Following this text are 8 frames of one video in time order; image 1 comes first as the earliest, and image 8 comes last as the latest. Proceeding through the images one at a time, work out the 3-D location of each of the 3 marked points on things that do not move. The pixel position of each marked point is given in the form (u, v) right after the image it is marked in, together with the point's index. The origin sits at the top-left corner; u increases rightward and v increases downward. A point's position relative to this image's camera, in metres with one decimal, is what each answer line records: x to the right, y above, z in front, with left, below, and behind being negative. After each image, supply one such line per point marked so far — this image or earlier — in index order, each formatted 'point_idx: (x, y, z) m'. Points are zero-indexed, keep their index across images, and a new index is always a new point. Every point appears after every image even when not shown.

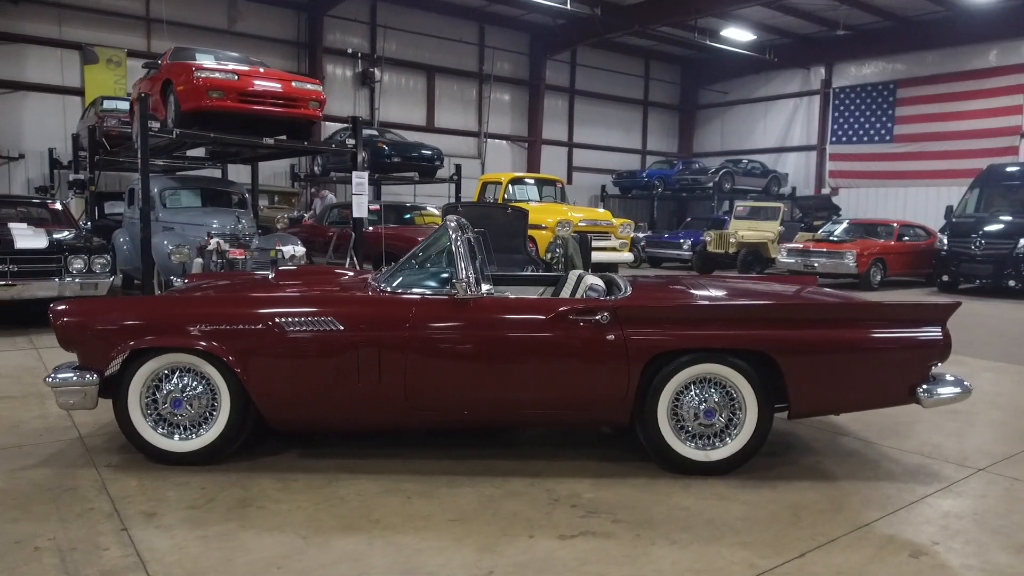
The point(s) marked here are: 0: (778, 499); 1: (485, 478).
0: (+1.2, -0.9, +3.3) m
1: (-0.1, -0.9, +3.5) m
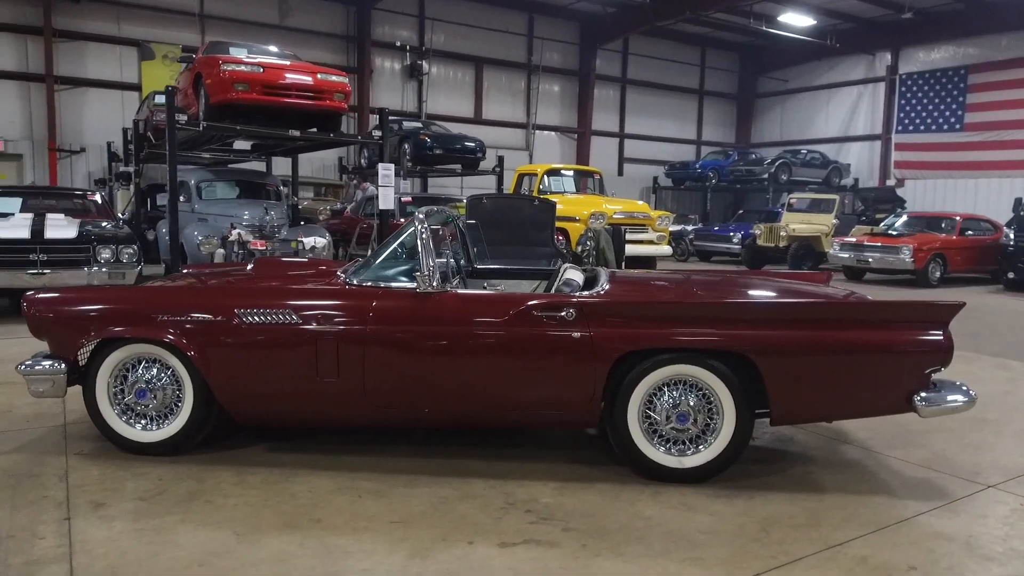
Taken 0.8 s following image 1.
0: (+1.0, -0.9, +3.1) m
1: (-0.3, -0.9, +3.4) m
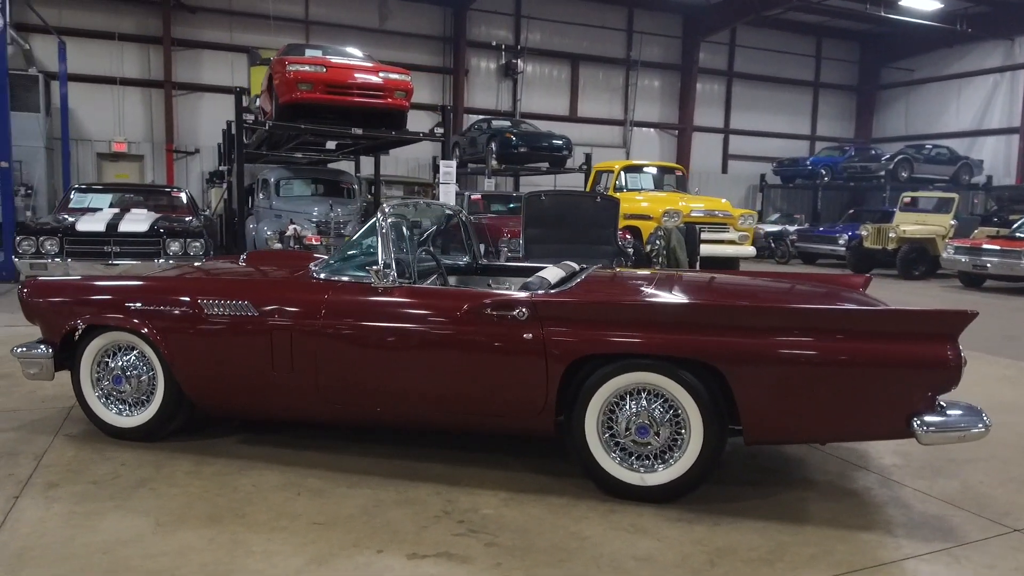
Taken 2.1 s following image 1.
0: (+0.7, -0.9, +2.8) m
1: (-0.5, -0.8, +3.3) m
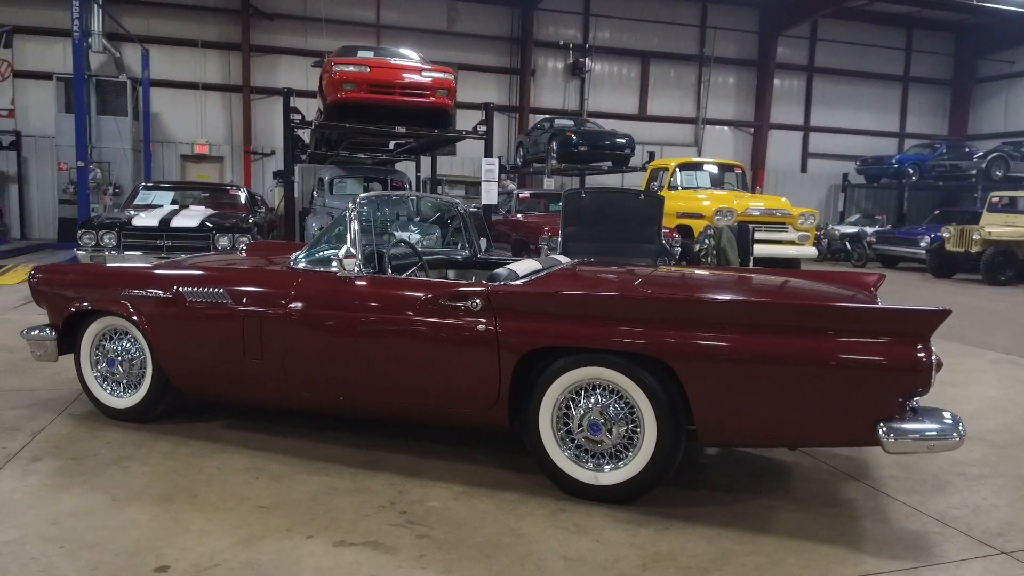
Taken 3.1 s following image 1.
0: (+0.5, -0.9, +2.7) m
1: (-0.7, -0.8, +3.3) m
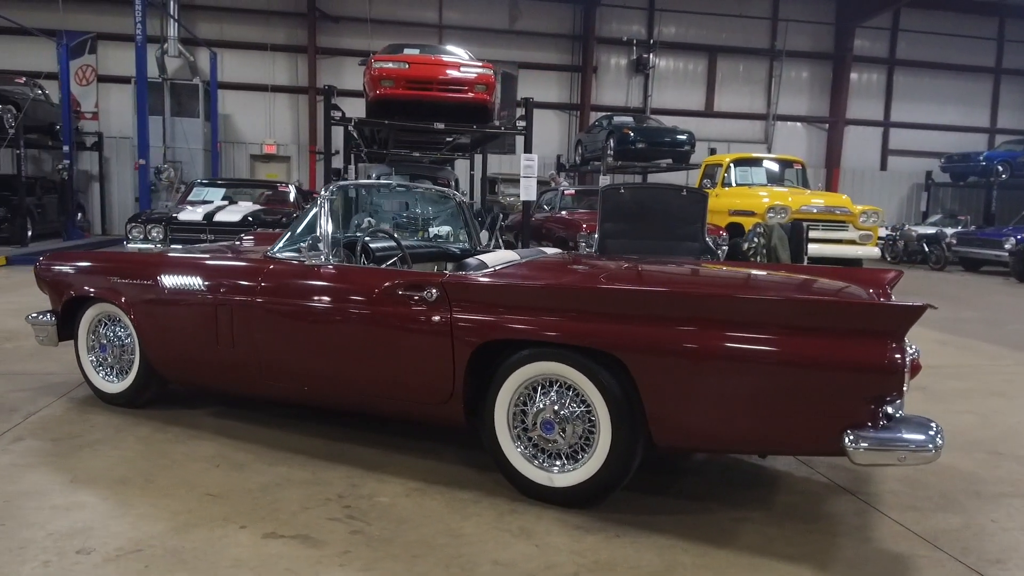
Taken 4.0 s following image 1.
0: (+0.2, -0.9, +2.5) m
1: (-0.8, -0.7, +3.2) m
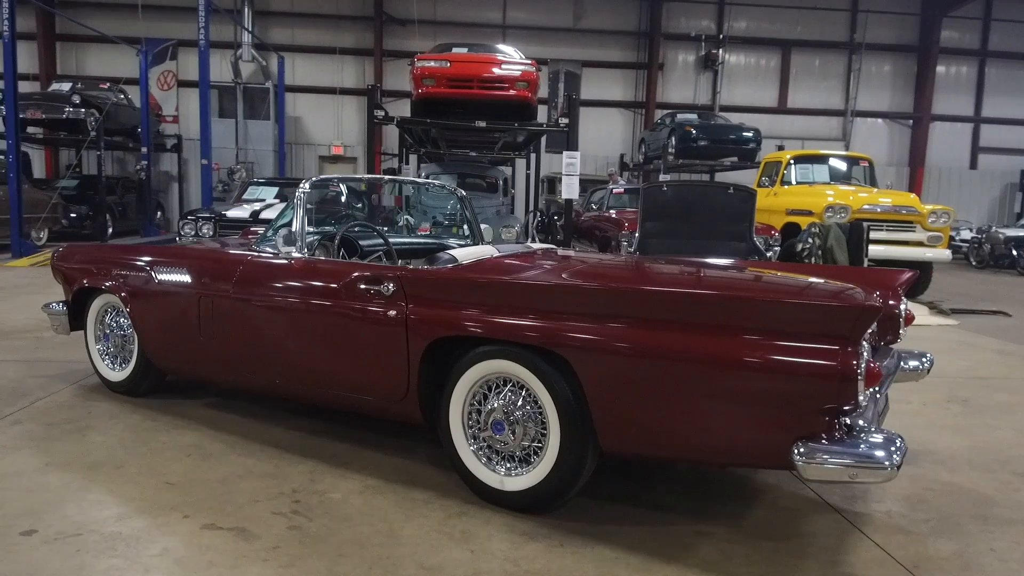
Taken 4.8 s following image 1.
0: (0.0, -0.9, +2.4) m
1: (-1.0, -0.7, +3.2) m
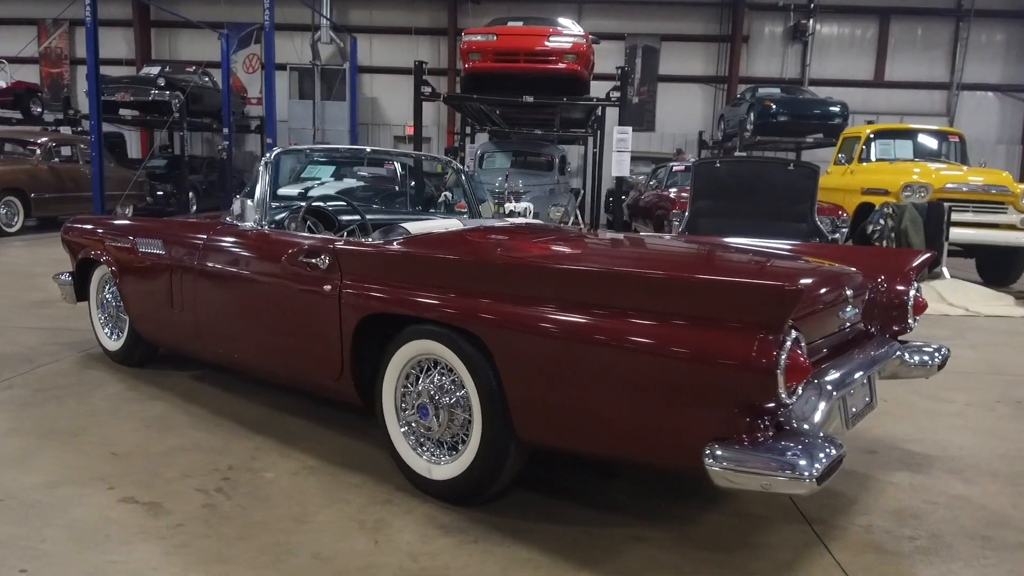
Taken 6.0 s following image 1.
0: (-0.3, -0.8, +2.2) m
1: (-1.1, -0.6, +3.2) m
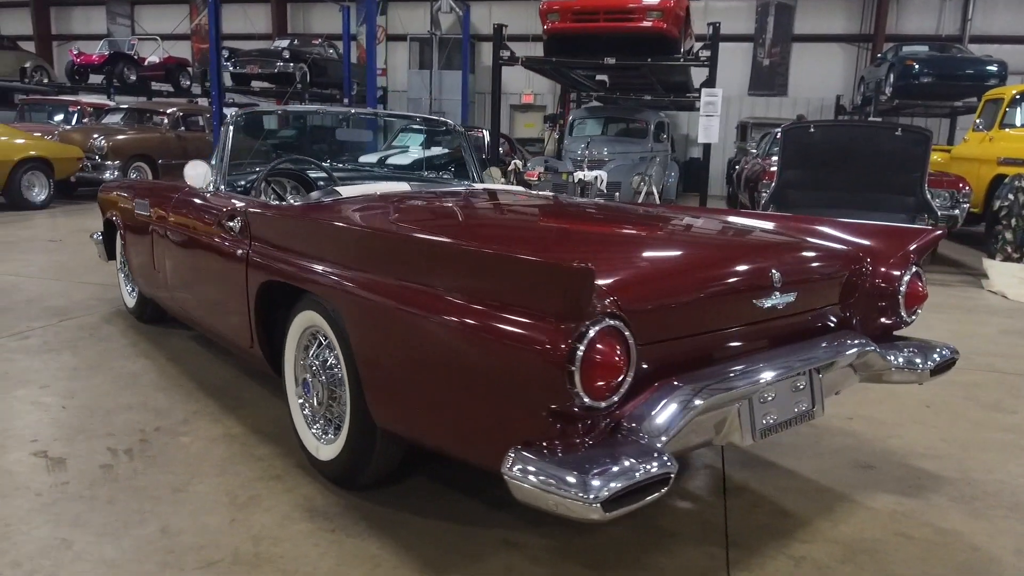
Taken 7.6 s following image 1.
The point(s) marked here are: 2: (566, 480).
0: (-0.7, -0.7, +2.1) m
1: (-1.3, -0.4, +3.2) m
2: (+0.1, -0.4, +1.5) m
